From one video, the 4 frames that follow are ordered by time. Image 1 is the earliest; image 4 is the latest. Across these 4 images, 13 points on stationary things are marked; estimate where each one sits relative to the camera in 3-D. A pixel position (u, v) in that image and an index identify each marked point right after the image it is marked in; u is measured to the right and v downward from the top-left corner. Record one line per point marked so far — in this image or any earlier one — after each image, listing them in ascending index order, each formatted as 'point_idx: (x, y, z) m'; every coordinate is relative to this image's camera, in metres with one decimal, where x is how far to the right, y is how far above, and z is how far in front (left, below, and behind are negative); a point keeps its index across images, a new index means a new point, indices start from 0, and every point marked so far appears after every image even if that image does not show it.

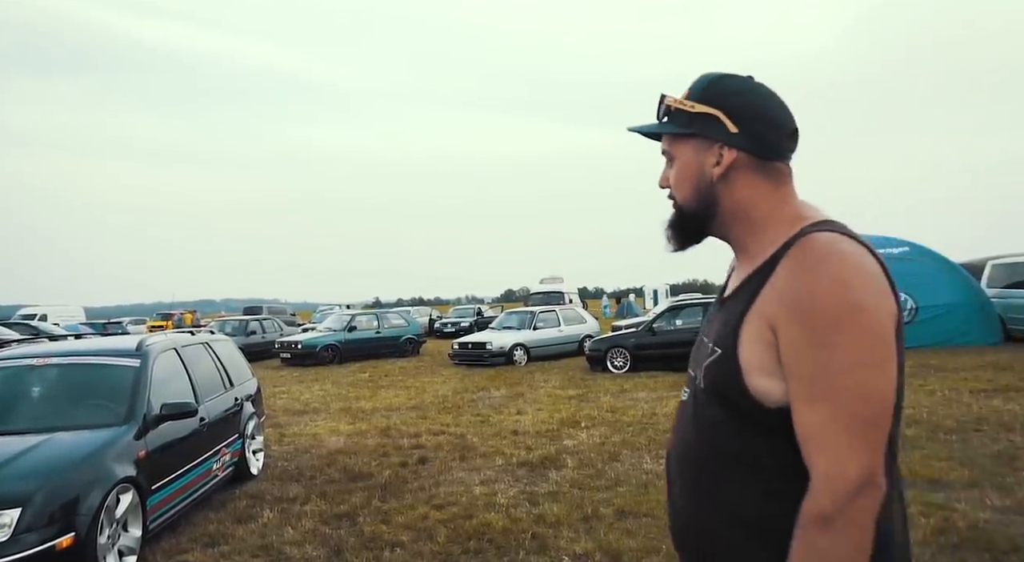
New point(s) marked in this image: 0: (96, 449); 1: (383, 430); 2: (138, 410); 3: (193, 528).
0: (-2.7, -1.1, +4.2) m
1: (-1.8, -2.1, +9.1) m
2: (-2.7, -0.9, +4.7) m
3: (-2.5, -1.9, +5.1) m
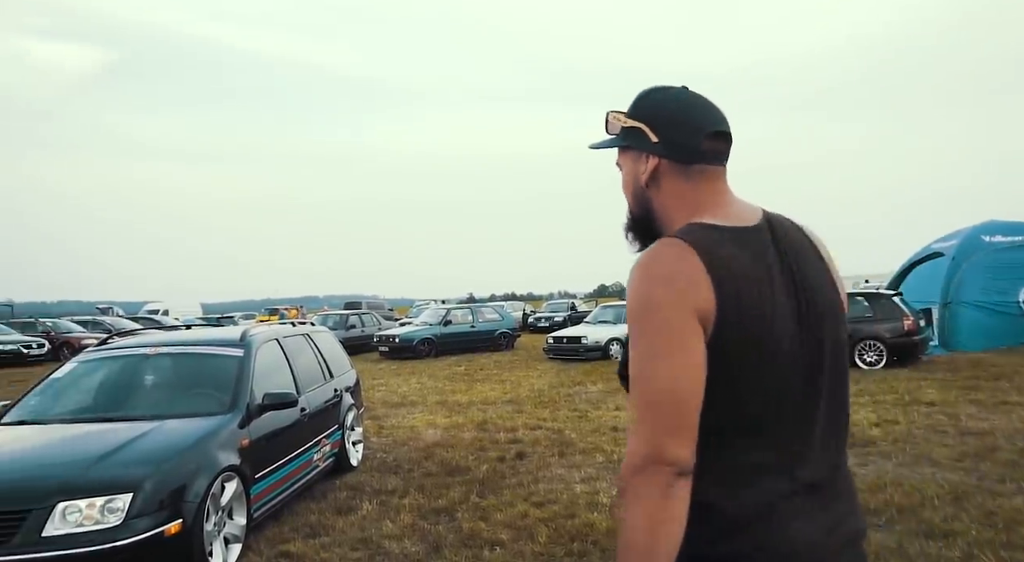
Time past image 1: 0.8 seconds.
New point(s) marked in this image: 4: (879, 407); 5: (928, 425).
0: (-2.0, -1.0, +4.2) m
1: (-0.4, -2.0, +9.0) m
2: (-2.0, -0.9, +4.7) m
3: (-1.7, -1.8, +5.1) m
4: (+6.0, -2.0, +10.6) m
5: (+5.8, -2.0, +9.2) m
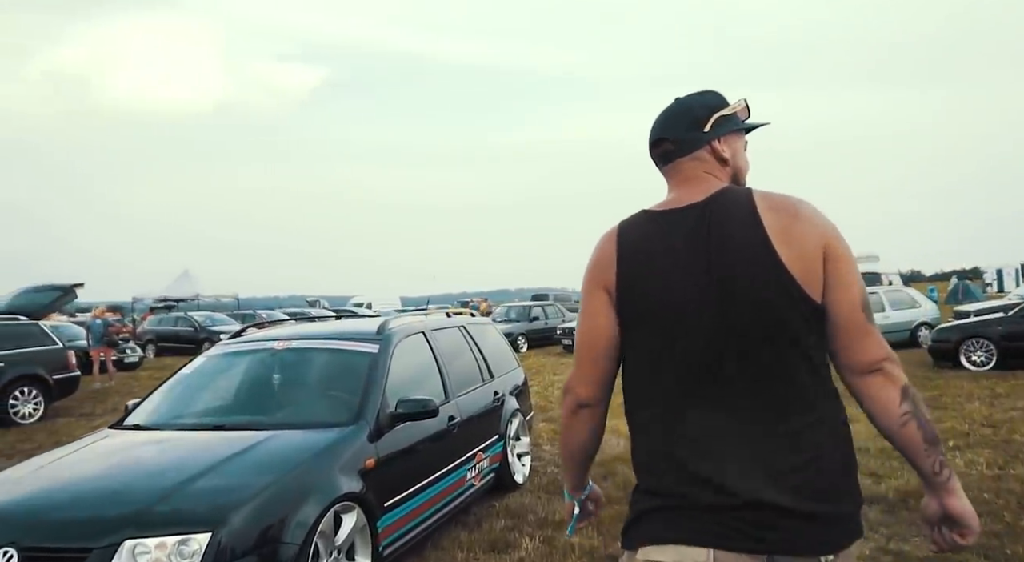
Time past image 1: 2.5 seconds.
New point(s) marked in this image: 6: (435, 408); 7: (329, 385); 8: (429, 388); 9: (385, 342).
0: (-1.0, -0.9, +3.4) m
1: (+1.8, -1.8, +7.5) m
2: (-0.8, -0.7, +3.9) m
3: (-0.5, -1.7, +4.2) m
4: (+8.4, -1.7, +7.3) m
5: (+7.9, -1.7, +5.9) m
6: (-0.5, -0.8, +3.9) m
7: (-1.2, -0.7, +4.2) m
8: (-0.6, -0.8, +4.6) m
9: (-0.9, -0.4, +4.4) m
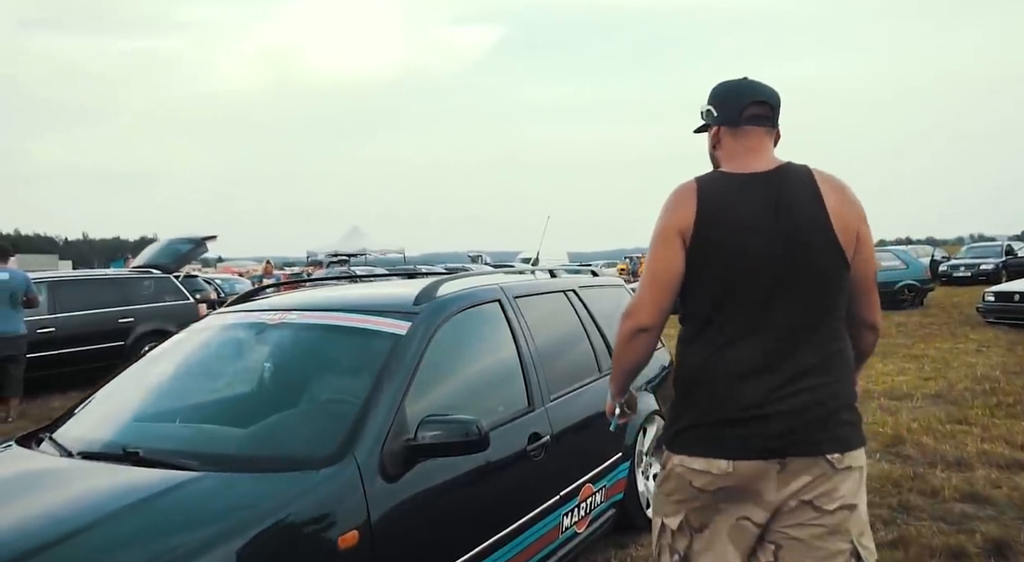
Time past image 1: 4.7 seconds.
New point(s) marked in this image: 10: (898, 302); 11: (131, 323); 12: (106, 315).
0: (-0.8, -0.7, +2.0) m
1: (+3.1, -1.3, +5.2) m
2: (-0.5, -0.5, +2.3) m
3: (0.0, -1.5, +2.6) m
4: (+9.4, -1.4, +3.2) m
5: (+8.5, -1.5, +2.1) m
6: (-0.1, -0.5, +2.3) m
7: (-0.7, -0.4, +2.7) m
8: (0.0, -0.5, +3.0) m
9: (-0.4, -0.2, +2.8) m
10: (+11.5, -0.6, +19.4) m
11: (-5.0, -0.5, +8.5) m
12: (-5.2, -0.4, +8.3) m
